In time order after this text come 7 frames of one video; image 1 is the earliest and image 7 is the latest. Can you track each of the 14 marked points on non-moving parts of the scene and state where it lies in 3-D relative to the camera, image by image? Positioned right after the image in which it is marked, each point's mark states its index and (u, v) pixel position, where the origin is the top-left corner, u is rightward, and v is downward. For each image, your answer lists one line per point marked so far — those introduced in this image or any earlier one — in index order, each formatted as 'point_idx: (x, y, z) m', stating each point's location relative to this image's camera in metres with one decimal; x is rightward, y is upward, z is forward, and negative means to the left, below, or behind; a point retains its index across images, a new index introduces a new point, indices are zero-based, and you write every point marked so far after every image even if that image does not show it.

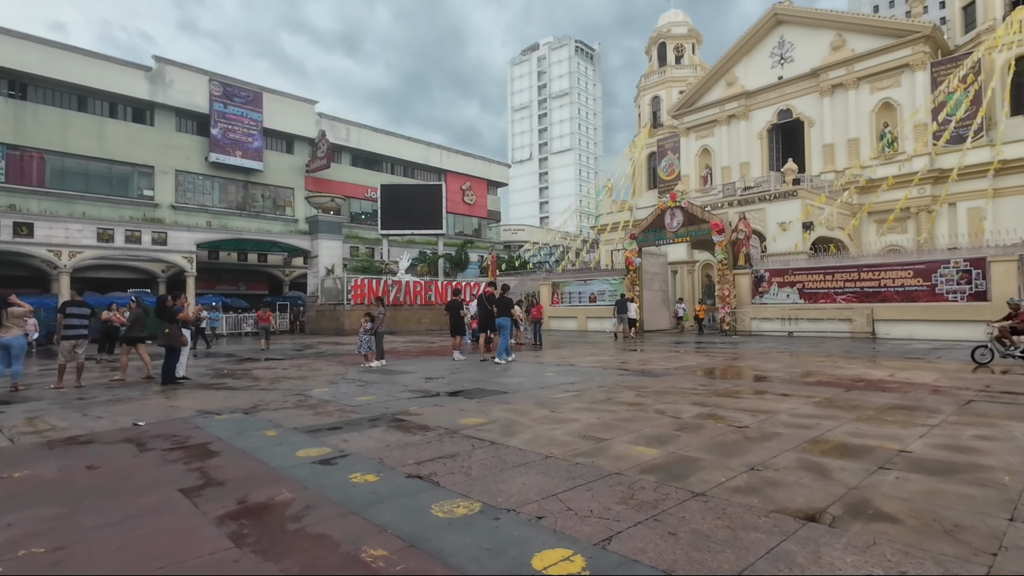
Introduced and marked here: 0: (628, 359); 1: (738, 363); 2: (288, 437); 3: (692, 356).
0: (+2.7, -1.6, +12.3) m
1: (+4.7, -1.5, +11.3) m
2: (-2.1, -1.4, +5.2) m
3: (+4.3, -1.6, +13.0) m
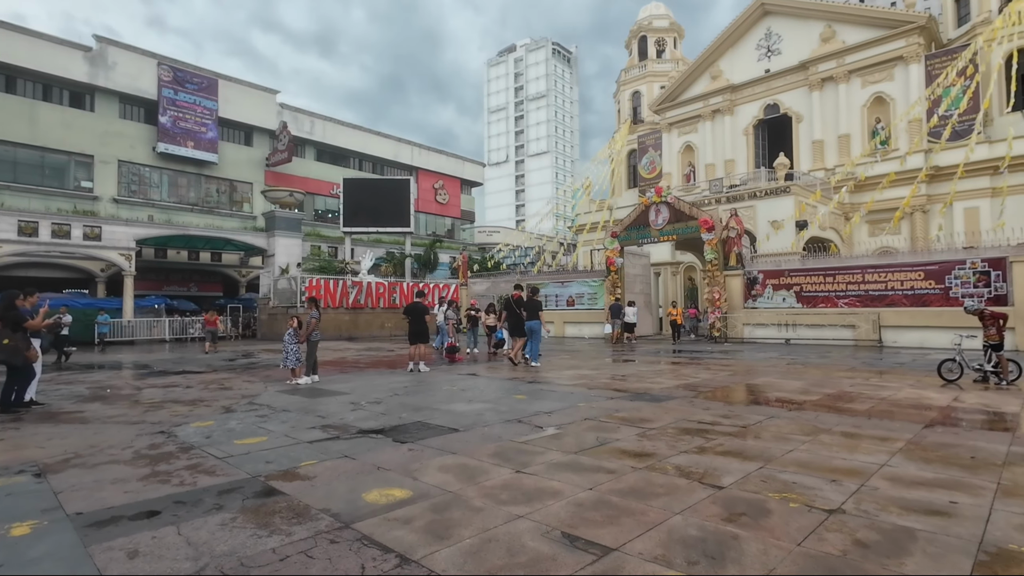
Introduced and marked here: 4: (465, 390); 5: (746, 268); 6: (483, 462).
0: (+2.0, -1.6, +10.2) m
1: (+4.1, -1.5, +9.3) m
2: (-2.5, -1.3, +2.9) m
3: (+3.6, -1.6, +10.9) m
4: (-0.7, -1.6, +8.4) m
5: (+8.2, +0.7, +19.3) m
6: (-0.2, -1.4, +4.3) m
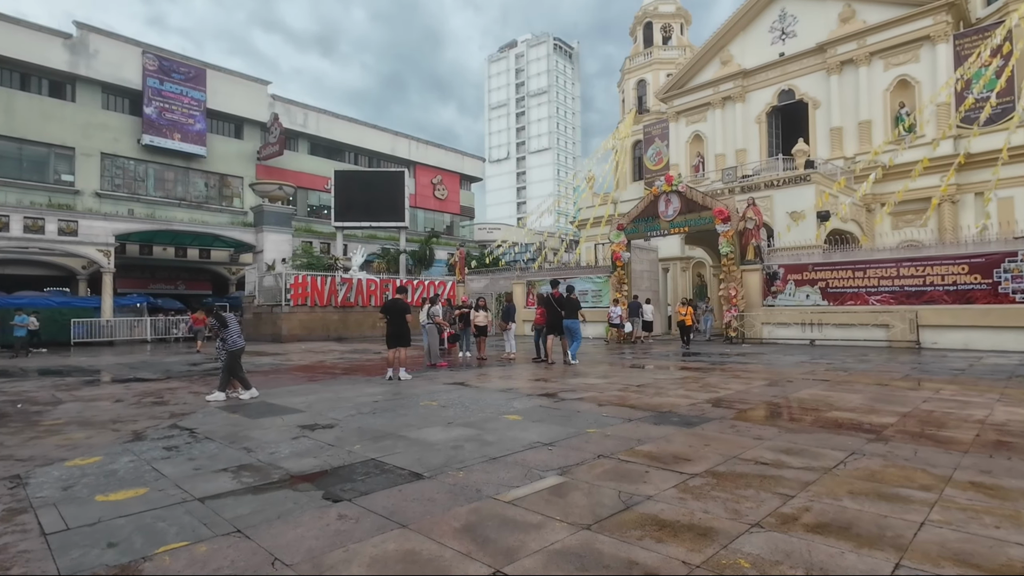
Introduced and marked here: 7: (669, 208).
0: (+1.9, -1.5, +8.6) m
1: (+4.0, -1.4, +7.7) m
2: (-2.6, -1.3, +1.3) m
3: (+3.5, -1.5, +9.3) m
4: (-0.8, -1.5, +6.8) m
5: (+8.2, +0.8, +17.7) m
6: (-0.3, -1.3, +2.7) m
7: (+5.5, +2.8, +19.4) m
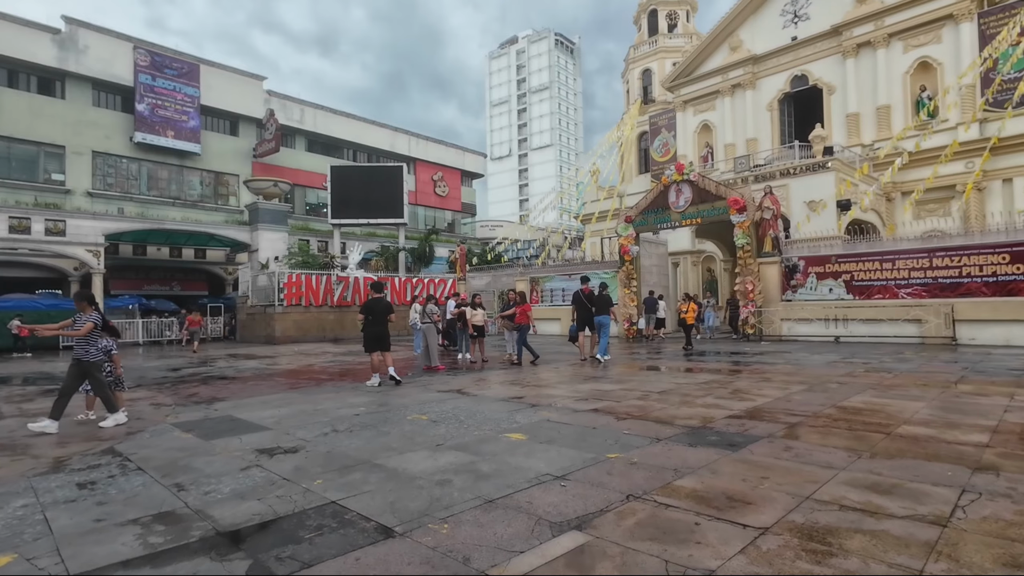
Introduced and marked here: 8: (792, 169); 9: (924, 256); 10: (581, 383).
0: (+1.9, -1.4, +7.6) m
1: (+4.0, -1.3, +6.7) m
2: (-2.6, -1.2, +0.3) m
3: (+3.6, -1.4, +8.3) m
4: (-0.8, -1.4, +5.8) m
5: (+8.2, +1.0, +16.6) m
6: (-0.3, -1.2, +1.7) m
7: (+5.6, +3.0, +18.3) m
8: (+10.2, +4.3, +19.9) m
9: (+10.7, +0.8, +14.2) m
10: (+1.1, -1.5, +8.4) m
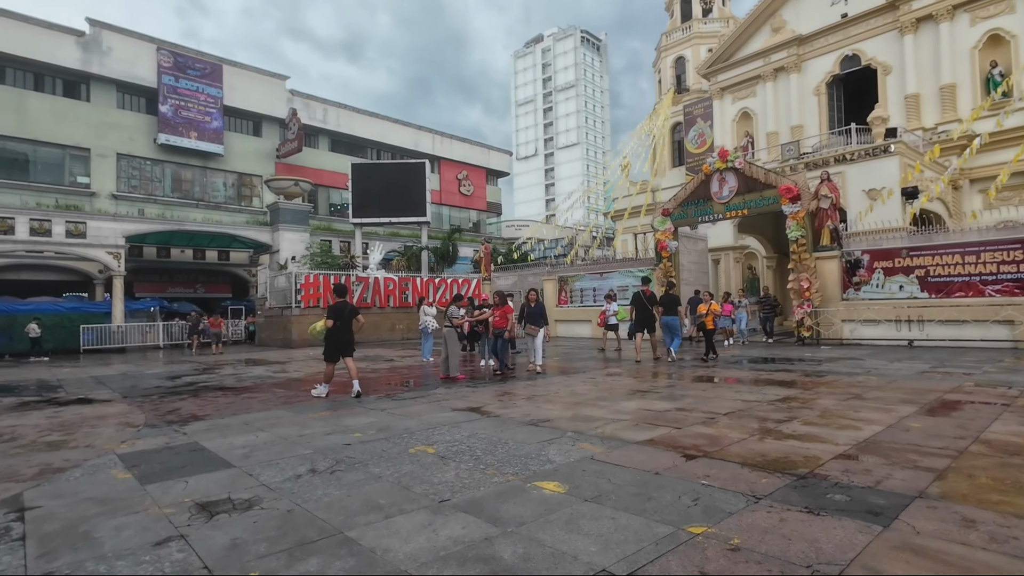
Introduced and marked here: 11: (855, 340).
0: (+2.3, -1.4, +6.1) m
1: (+4.3, -1.3, +5.1) m
2: (-2.6, -1.2, -0.9) m
3: (+3.9, -1.4, +6.7) m
4: (-0.5, -1.4, +4.5) m
5: (+9.0, +1.1, +14.8) m
6: (-0.3, -1.2, +0.3) m
7: (+6.4, +3.1, +16.6) m
8: (+11.1, +4.4, +18.0) m
9: (+11.3, +0.9, +12.3) m
10: (+1.4, -1.4, +7.0) m
11: (+9.0, -1.4, +14.3) m
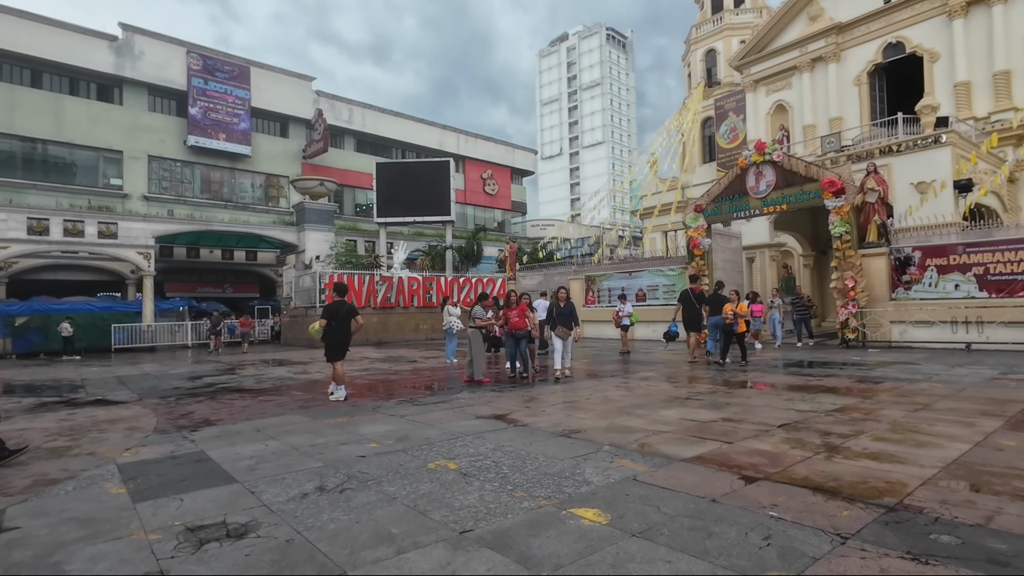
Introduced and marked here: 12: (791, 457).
0: (+2.6, -1.3, +5.5) m
1: (+4.6, -1.2, +4.4) m
2: (-2.6, -1.2, -1.3) m
3: (+4.3, -1.3, +6.1) m
4: (-0.3, -1.4, +4.0) m
5: (+9.7, +1.1, +13.9) m
6: (-0.2, -1.2, -0.2) m
7: (+7.2, +3.1, +15.8) m
8: (+11.9, +4.4, +17.0) m
9: (+11.9, +0.9, +11.3) m
10: (+1.8, -1.4, +6.4) m
11: (+9.7, -1.4, +13.4) m
12: (+2.1, -1.3, +4.2) m
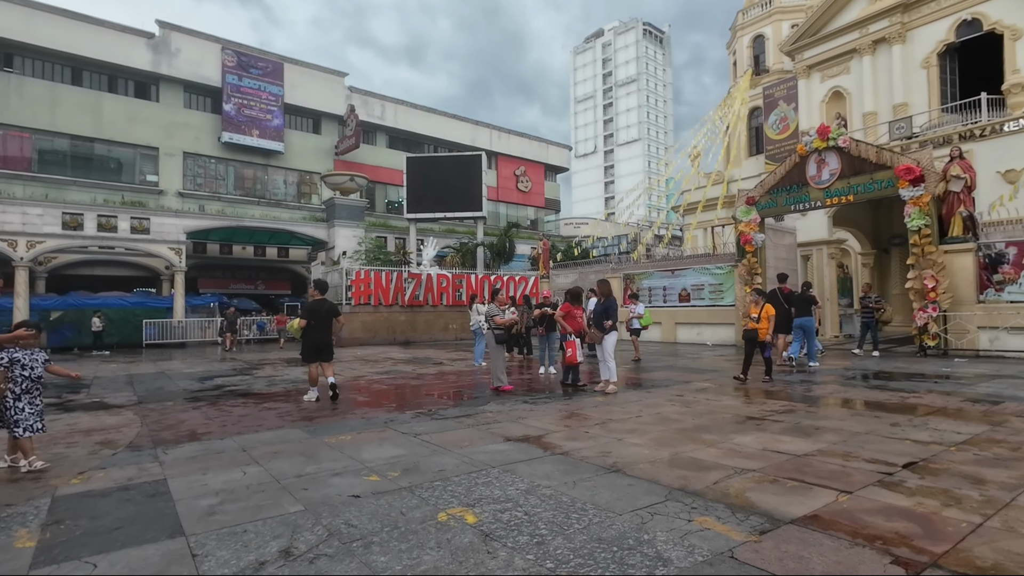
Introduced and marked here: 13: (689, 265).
0: (+2.9, -1.3, +4.2) m
1: (+4.8, -1.2, +3.0) m
2: (-2.7, -1.1, -2.3) m
3: (+4.6, -1.3, +4.7) m
4: (-0.1, -1.3, +2.9) m
5: (+10.5, +1.1, +12.2) m
6: (-0.3, -1.1, -1.3) m
7: (+8.1, +3.1, +14.2) m
8: (+12.9, +4.3, +15.1) m
9: (+12.5, +0.9, +9.4) m
10: (+2.1, -1.4, +5.1) m
11: (+10.4, -1.4, +11.7) m
12: (+2.4, -1.3, +2.9) m
13: (+5.7, +0.8, +17.6) m
